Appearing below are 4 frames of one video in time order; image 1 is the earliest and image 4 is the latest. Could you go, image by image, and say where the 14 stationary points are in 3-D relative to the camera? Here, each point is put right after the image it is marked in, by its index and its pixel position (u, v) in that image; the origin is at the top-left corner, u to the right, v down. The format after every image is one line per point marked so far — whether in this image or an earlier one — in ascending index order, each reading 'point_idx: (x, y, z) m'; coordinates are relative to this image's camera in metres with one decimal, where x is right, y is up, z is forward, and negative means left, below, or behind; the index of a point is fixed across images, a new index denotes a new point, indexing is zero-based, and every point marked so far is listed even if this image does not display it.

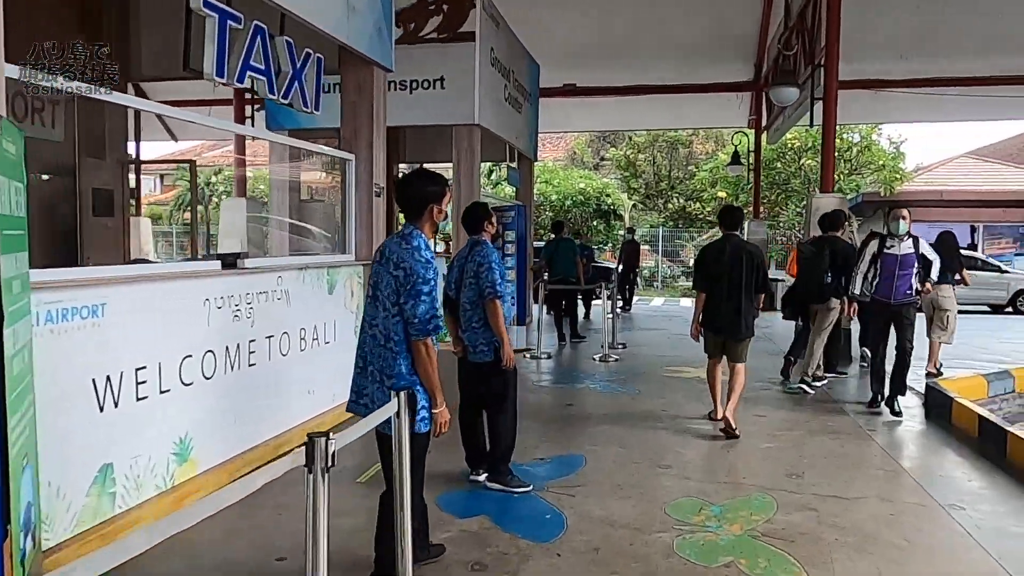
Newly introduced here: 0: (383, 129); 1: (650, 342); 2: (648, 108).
0: (-1.2, +1.5, +7.0) m
1: (+2.1, -0.8, +11.5) m
2: (+3.5, +4.7, +19.6) m
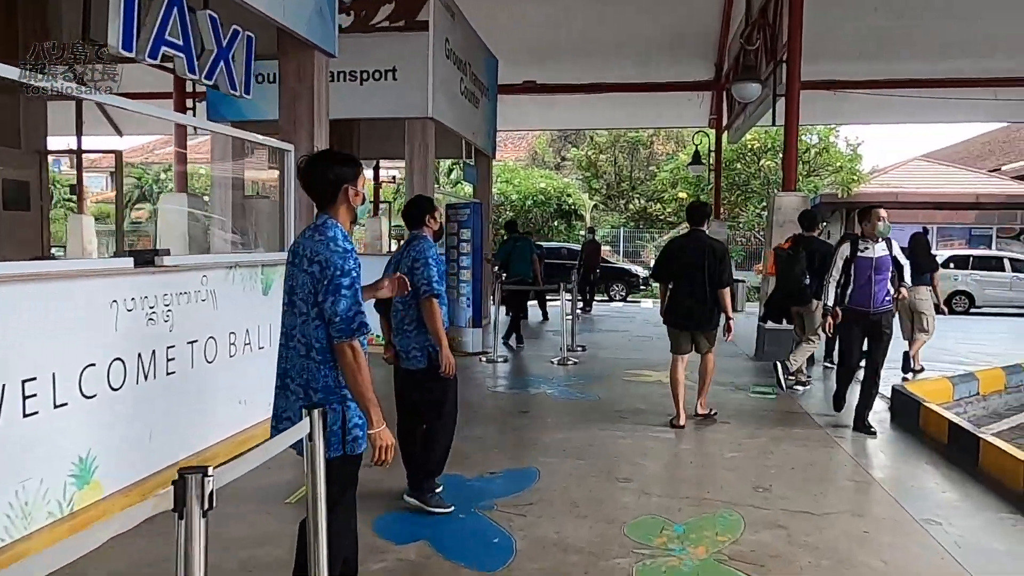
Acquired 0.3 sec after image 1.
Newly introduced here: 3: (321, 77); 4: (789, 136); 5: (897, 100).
0: (-1.6, +1.5, +6.6) m
1: (+1.4, -0.8, +11.2) m
2: (+2.5, +4.7, +19.4) m
3: (-1.6, +1.8, +6.5) m
4: (+3.5, +1.9, +9.6) m
5: (+9.6, +4.7, +18.9) m
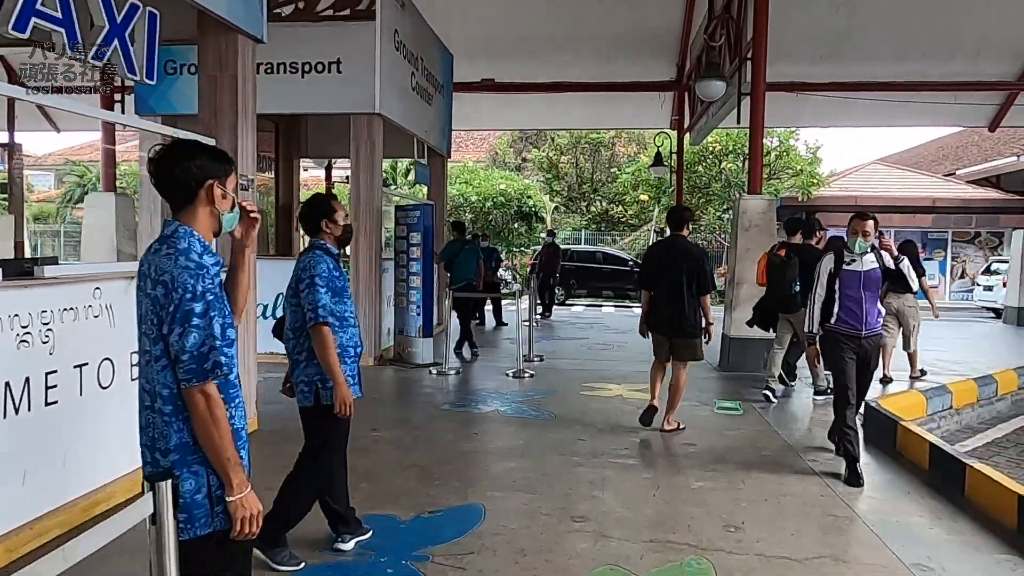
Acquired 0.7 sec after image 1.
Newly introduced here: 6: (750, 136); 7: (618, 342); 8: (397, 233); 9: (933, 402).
0: (-2.0, +1.4, +5.9) m
1: (+0.8, -0.9, +10.7) m
2: (+1.4, +4.5, +18.9) m
3: (-2.0, +1.7, +5.8) m
4: (+3.0, +1.9, +9.2) m
5: (+8.5, +4.6, +18.8) m
6: (+2.9, +1.9, +9.3) m
7: (+1.7, -0.9, +12.2) m
8: (-1.5, +0.7, +9.7) m
9: (+3.9, -1.0, +7.0) m
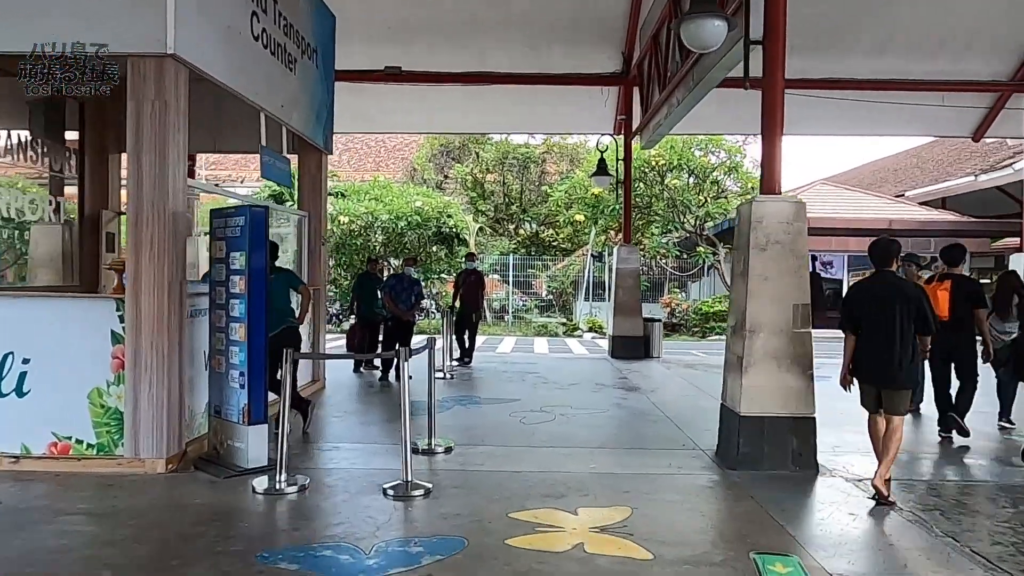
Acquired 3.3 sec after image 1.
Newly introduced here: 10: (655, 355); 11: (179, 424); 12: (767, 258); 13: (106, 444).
0: (-2.6, +1.1, +2.3) m
1: (-0.2, -1.4, +7.2) m
2: (-0.4, +3.8, +15.7) m
3: (-2.6, +1.4, +2.2) m
4: (+2.1, +1.5, +6.1) m
5: (+6.7, +3.9, +16.2) m
6: (+2.0, +1.5, +6.1) m
7: (+0.6, -1.4, +8.8) m
8: (-2.4, +0.3, +6.0) m
9: (+3.2, -1.4, +3.8) m
10: (+2.8, -1.3, +15.0) m
11: (-2.5, -1.0, +5.8) m
12: (+2.0, +0.2, +5.9) m
13: (-3.0, -1.2, +5.7) m
